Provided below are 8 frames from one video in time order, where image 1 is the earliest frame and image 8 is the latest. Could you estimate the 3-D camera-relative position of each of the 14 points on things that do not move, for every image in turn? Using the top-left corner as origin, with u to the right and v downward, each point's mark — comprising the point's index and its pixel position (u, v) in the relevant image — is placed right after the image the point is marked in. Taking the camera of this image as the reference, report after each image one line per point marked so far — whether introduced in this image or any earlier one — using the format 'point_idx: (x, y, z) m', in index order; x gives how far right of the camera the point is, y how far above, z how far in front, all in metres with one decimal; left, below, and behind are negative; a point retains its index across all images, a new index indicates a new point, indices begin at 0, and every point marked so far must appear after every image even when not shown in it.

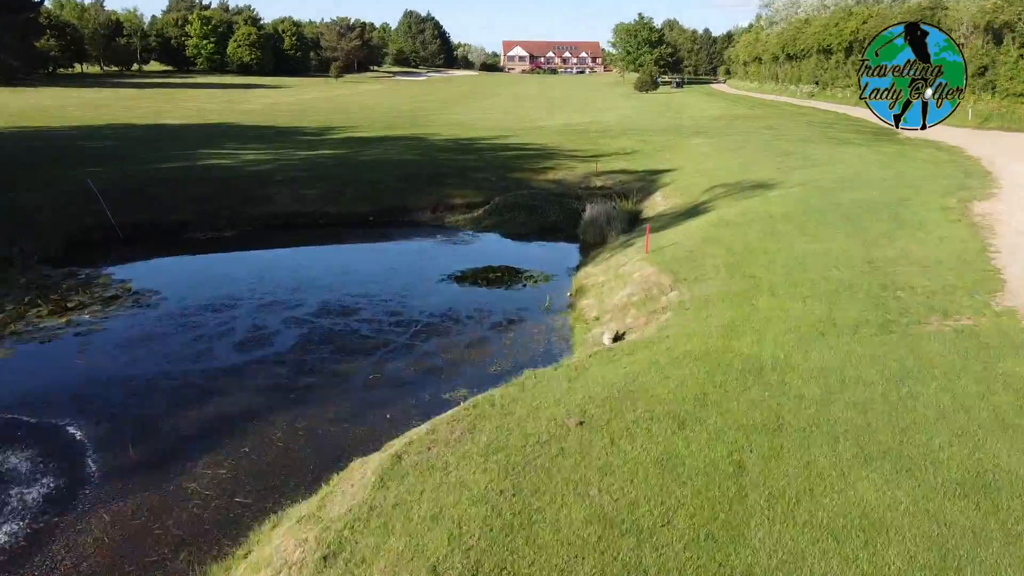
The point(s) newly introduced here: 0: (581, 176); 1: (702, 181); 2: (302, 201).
0: (+1.6, +2.5, +18.1) m
1: (+3.8, +2.1, +15.7) m
2: (-4.0, +1.7, +15.1) m
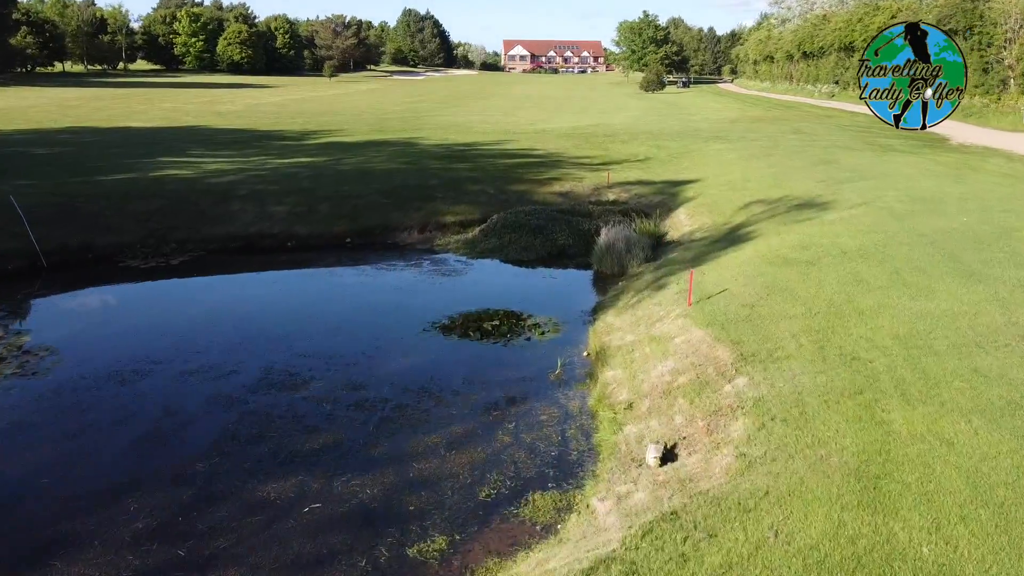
0: (+1.6, +2.0, +15.9) m
1: (+3.8, +1.6, +13.6) m
2: (-4.0, +1.2, +13.0) m
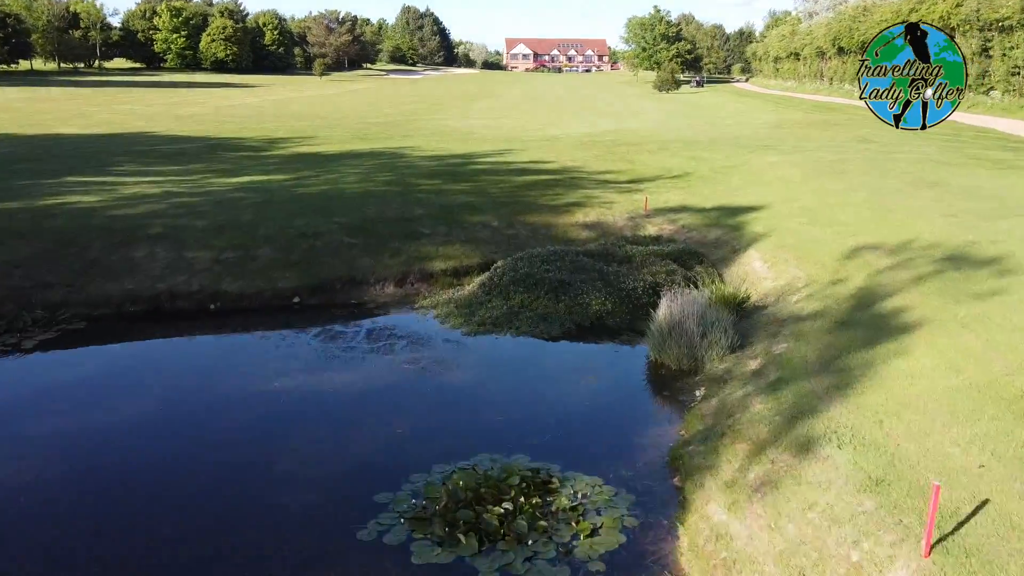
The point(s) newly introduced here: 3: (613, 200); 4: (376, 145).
0: (+1.7, +1.1, +12.3) m
1: (+3.9, +0.7, +9.9) m
2: (-3.9, +0.3, +9.3) m
3: (+1.7, +1.5, +13.4) m
4: (-3.2, +3.4, +18.8) m
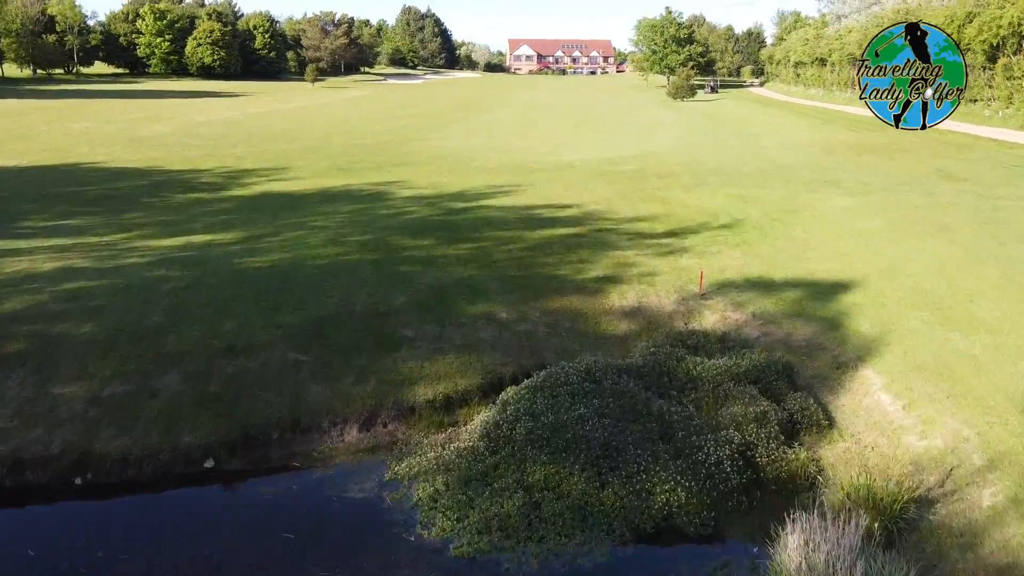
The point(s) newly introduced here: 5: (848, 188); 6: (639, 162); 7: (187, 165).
0: (+1.9, -0.2, +9.3) m
1: (+4.1, -0.6, +6.9) m
2: (-3.7, -1.0, +6.3) m
3: (+1.8, +0.2, +10.3) m
4: (-3.0, +2.1, +15.8) m
5: (+6.1, +1.8, +14.3) m
6: (+3.0, +2.9, +18.4) m
7: (-6.8, +2.5, +16.4) m
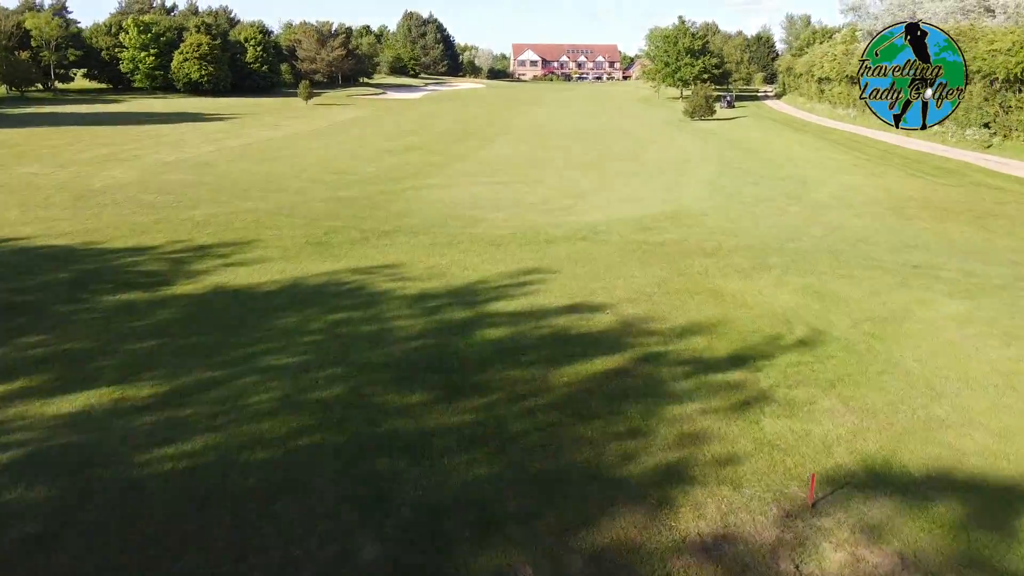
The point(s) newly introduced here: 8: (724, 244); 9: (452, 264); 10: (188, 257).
0: (+2.1, -1.9, +6.3) m
1: (+4.3, -2.3, +3.9) m
2: (-3.5, -2.7, +3.4) m
3: (+2.1, -1.5, +7.4) m
4: (-2.8, +0.4, +12.9) m
5: (+6.3, 0.0, +11.3) m
6: (+3.2, +1.1, +15.5) m
7: (-6.5, +0.8, +13.5) m
8: (+3.8, +0.8, +14.2) m
9: (-1.0, +0.4, +13.0) m
10: (-5.3, +0.5, +12.8) m
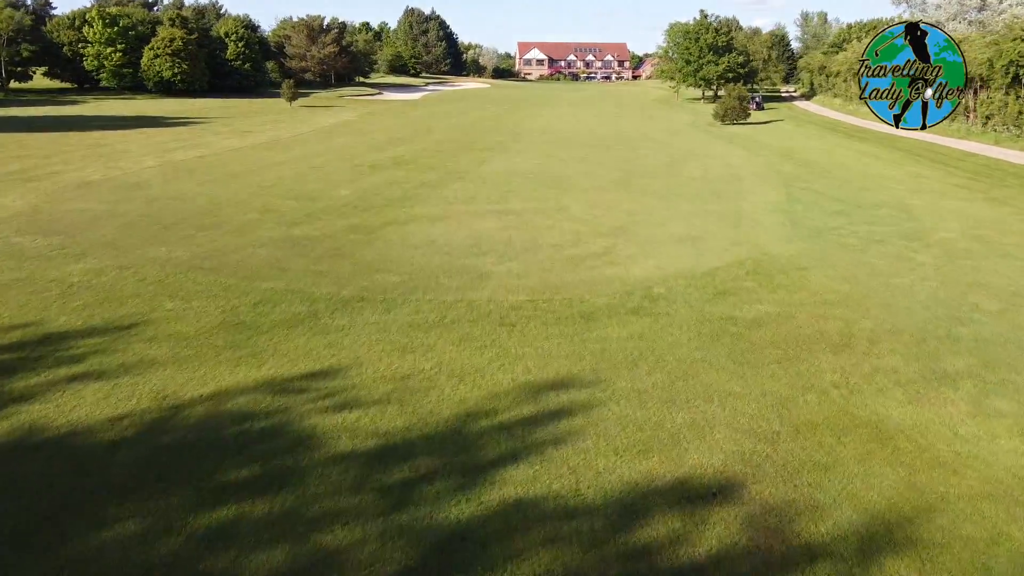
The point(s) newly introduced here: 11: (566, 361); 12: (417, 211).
0: (+2.3, -3.1, +1.4) m
1: (+4.5, -3.6, -1.0) m
2: (-3.3, -3.9, -1.5) m
3: (+2.3, -2.7, +2.5) m
4: (-2.5, -0.8, +8.0) m
5: (+6.5, -1.2, +6.4) m
6: (+3.5, -0.1, +10.6) m
7: (-6.3, -0.4, +8.6) m
8: (+4.1, -0.5, +9.3) m
9: (-0.8, -0.8, +8.1) m
10: (-5.0, -0.7, +7.9) m
11: (+0.6, -0.8, +8.5) m
12: (-1.9, +1.5, +15.7) m
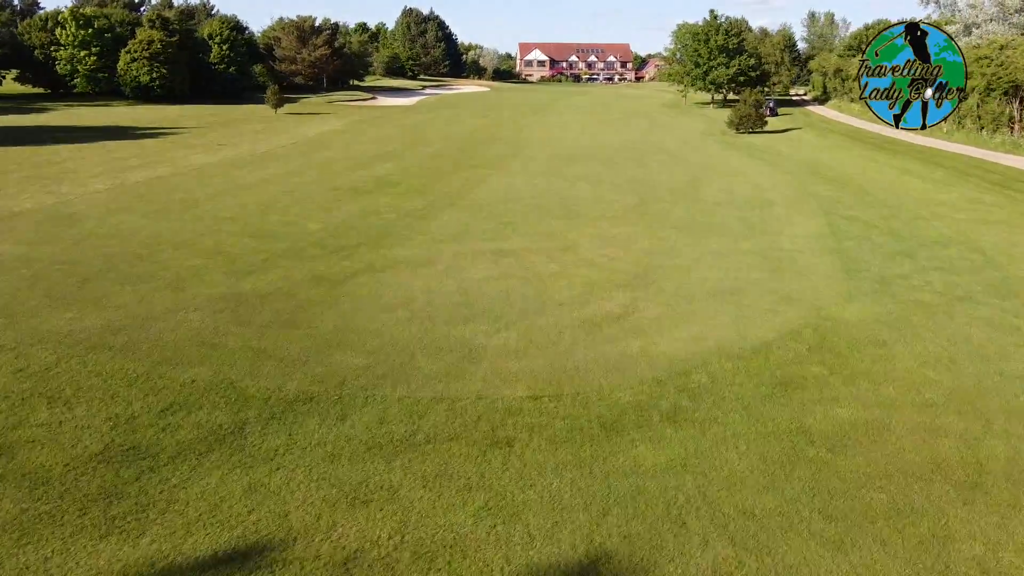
0: (+2.3, -4.1, -1.2) m
1: (+4.4, -4.5, -3.5) m
2: (-3.4, -4.9, -4.1) m
3: (+2.2, -3.7, -0.1) m
4: (-2.6, -1.8, +5.4) m
5: (+6.5, -2.2, +3.8) m
6: (+3.4, -1.1, +8.0) m
7: (-6.3, -1.4, +6.1) m
8: (+4.1, -1.4, +6.7) m
9: (-0.8, -1.8, +5.5) m
10: (-5.0, -1.6, +5.4) m
11: (+0.5, -1.7, +5.9) m
12: (-1.9, +0.6, +13.1) m
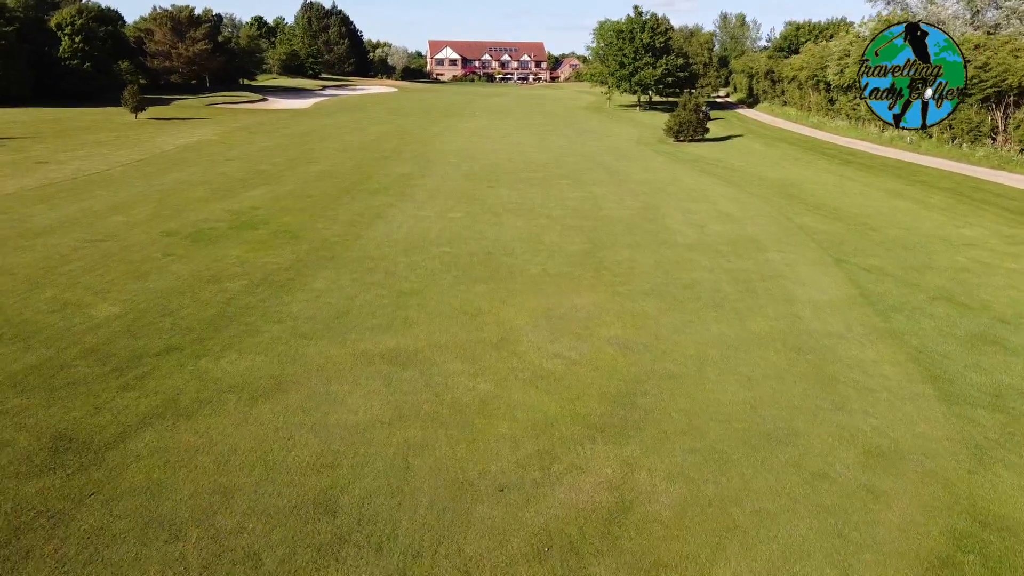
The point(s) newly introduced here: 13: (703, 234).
0: (+2.9, -5.4, -5.9) m
1: (+5.3, -5.8, -8.0) m
2: (-2.4, -6.3, -9.3) m
3: (+2.7, -5.0, -4.8) m
4: (-2.7, -3.2, +0.2) m
5: (+6.5, -3.4, -0.5) m
6: (+3.0, -2.3, +3.4) m
7: (-6.5, -2.9, +0.4) m
8: (+3.8, -2.7, +2.2) m
9: (-0.9, -3.2, +0.5) m
10: (-5.1, -3.1, -0.1) m
11: (+0.4, -3.1, +1.0) m
12: (-2.9, -0.8, +7.8) m
13: (+3.7, +1.1, +15.1) m
